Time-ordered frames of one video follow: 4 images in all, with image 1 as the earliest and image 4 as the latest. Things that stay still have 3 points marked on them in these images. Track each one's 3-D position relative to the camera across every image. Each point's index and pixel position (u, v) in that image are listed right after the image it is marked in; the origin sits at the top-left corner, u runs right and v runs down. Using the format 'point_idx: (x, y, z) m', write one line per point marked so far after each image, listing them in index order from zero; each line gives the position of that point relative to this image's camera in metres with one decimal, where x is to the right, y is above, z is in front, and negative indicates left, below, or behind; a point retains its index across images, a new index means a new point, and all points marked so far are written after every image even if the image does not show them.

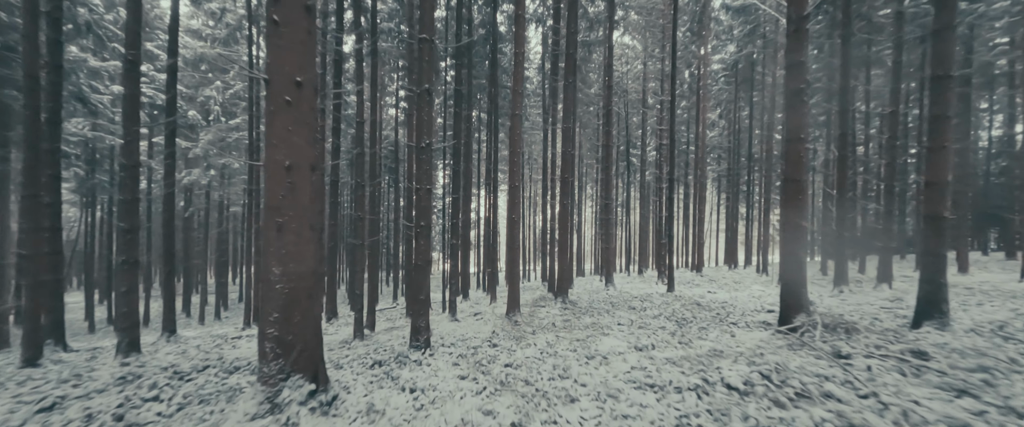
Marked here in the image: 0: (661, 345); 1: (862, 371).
0: (+1.8, -1.6, +5.2) m
1: (+3.1, -1.4, +3.7) m
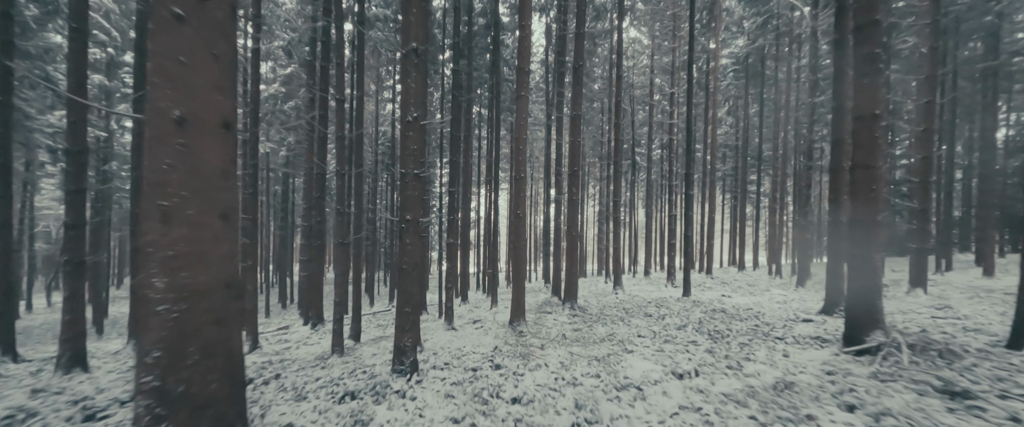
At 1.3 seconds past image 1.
0: (+1.9, -1.6, +4.2) m
1: (+3.2, -1.3, +2.7) m
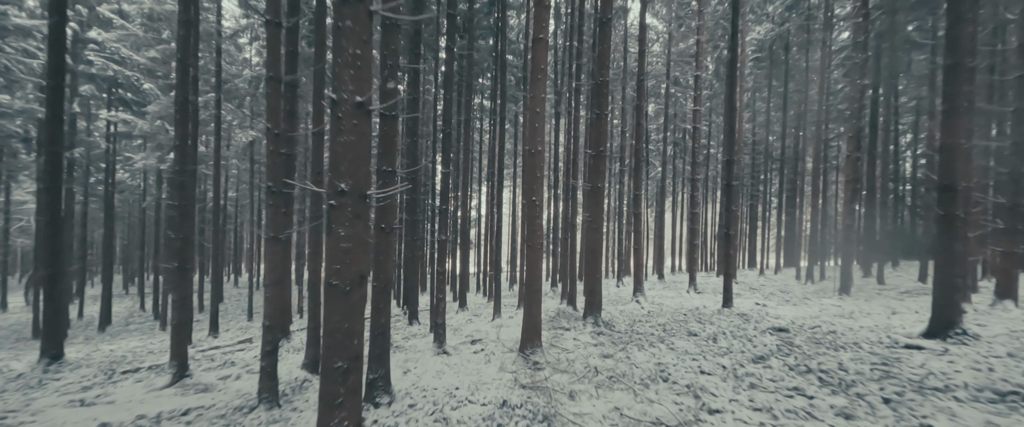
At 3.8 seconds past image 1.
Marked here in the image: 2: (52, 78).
0: (+2.0, -1.4, +2.3) m
1: (+3.3, -1.2, +0.8) m
2: (-8.2, +2.4, +7.6) m
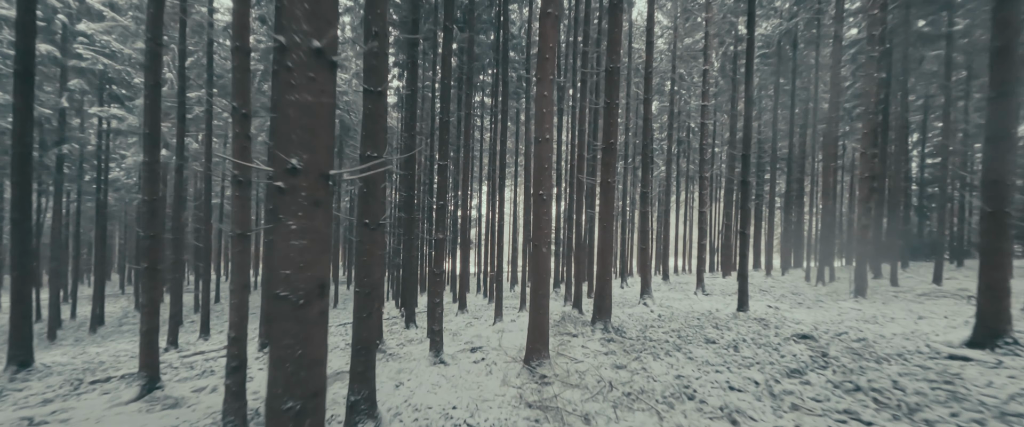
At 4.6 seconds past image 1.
0: (+2.1, -1.4, +1.7) m
1: (+3.4, -1.2, +0.2) m
2: (-8.1, +2.5, +7.0) m
